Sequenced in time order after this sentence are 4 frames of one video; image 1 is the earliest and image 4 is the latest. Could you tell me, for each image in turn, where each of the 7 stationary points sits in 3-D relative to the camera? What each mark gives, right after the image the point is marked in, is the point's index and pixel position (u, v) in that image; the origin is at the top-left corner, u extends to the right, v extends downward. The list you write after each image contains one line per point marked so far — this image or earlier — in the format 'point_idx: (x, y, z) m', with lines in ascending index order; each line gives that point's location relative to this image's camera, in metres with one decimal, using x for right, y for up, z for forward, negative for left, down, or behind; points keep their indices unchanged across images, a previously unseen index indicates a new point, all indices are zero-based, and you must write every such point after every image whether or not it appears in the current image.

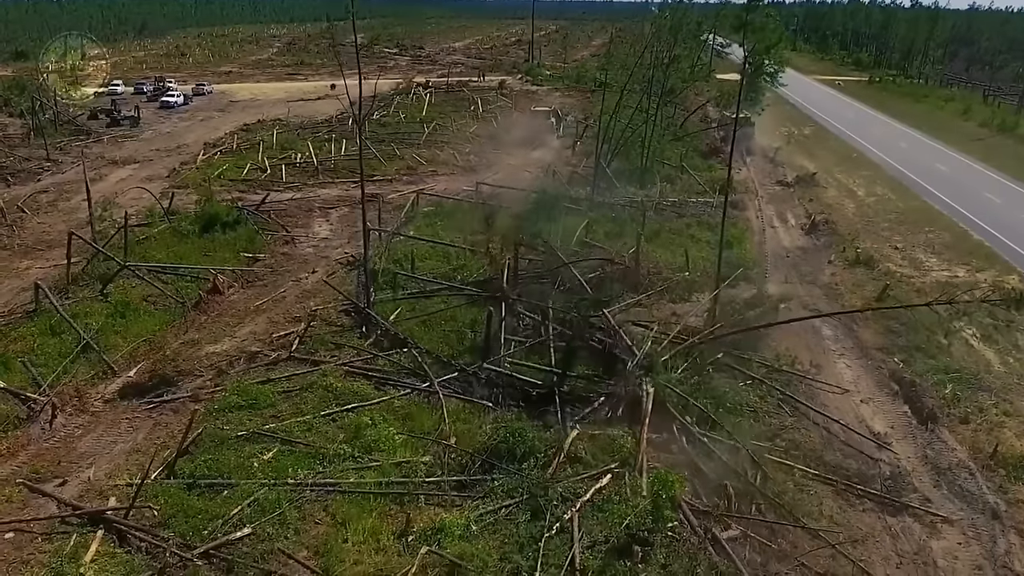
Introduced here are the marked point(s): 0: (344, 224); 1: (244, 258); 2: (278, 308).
0: (-4.1, +1.6, +19.8) m
1: (-5.7, +0.6, +17.3) m
2: (-4.3, -0.4, +14.9) m
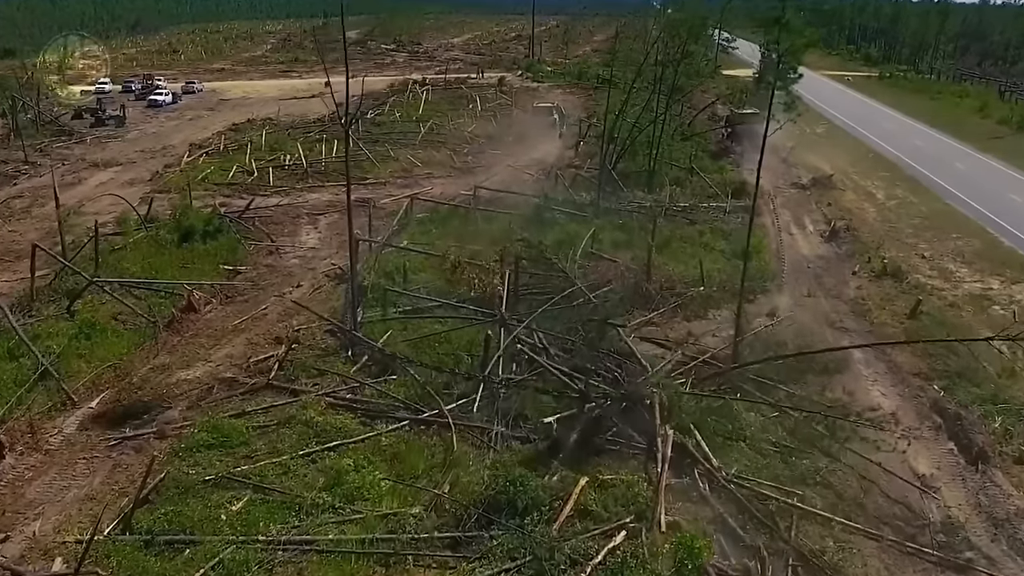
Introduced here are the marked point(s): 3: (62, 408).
0: (-4.1, +1.3, +18.6) m
1: (-5.7, +0.3, +16.1) m
2: (-4.3, -0.7, +13.7) m
3: (-6.3, -1.7, +11.4) m
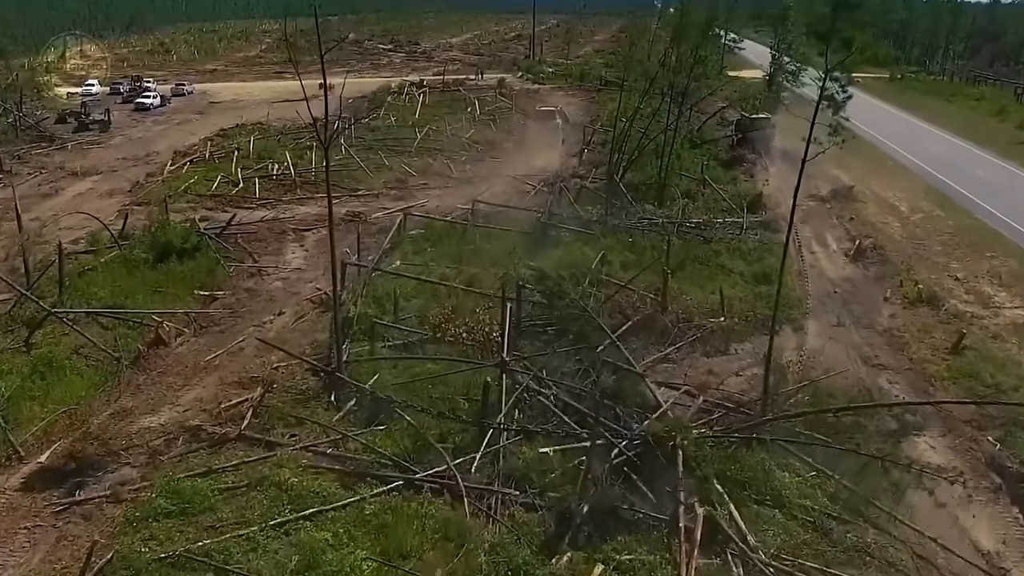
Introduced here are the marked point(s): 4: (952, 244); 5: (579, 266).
0: (-4.1, +0.8, +17.3) m
1: (-5.7, -0.1, +14.8) m
2: (-4.3, -1.2, +12.4) m
3: (-6.3, -2.2, +10.1) m
4: (+9.7, +1.0, +17.8) m
5: (+1.2, +0.4, +14.5) m
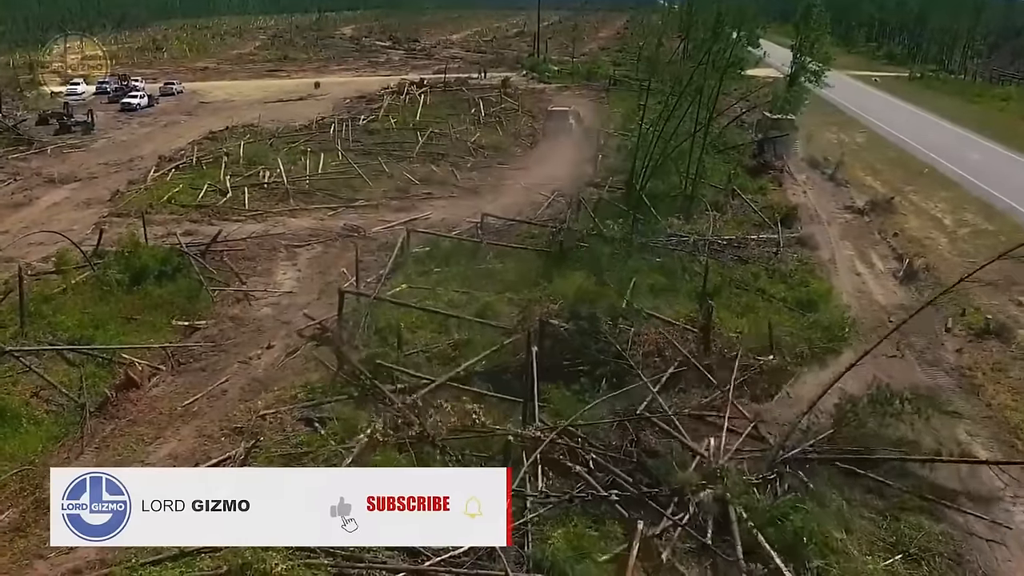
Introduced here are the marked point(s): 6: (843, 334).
0: (-3.8, +0.3, +15.7) m
1: (-5.4, -0.6, +13.2) m
2: (-4.0, -1.6, +10.8) m
3: (-6.0, -2.7, +8.5) m
4: (+10.0, +0.5, +16.3) m
5: (+1.5, -0.1, +12.9) m
6: (+5.1, -0.7, +12.6) m
